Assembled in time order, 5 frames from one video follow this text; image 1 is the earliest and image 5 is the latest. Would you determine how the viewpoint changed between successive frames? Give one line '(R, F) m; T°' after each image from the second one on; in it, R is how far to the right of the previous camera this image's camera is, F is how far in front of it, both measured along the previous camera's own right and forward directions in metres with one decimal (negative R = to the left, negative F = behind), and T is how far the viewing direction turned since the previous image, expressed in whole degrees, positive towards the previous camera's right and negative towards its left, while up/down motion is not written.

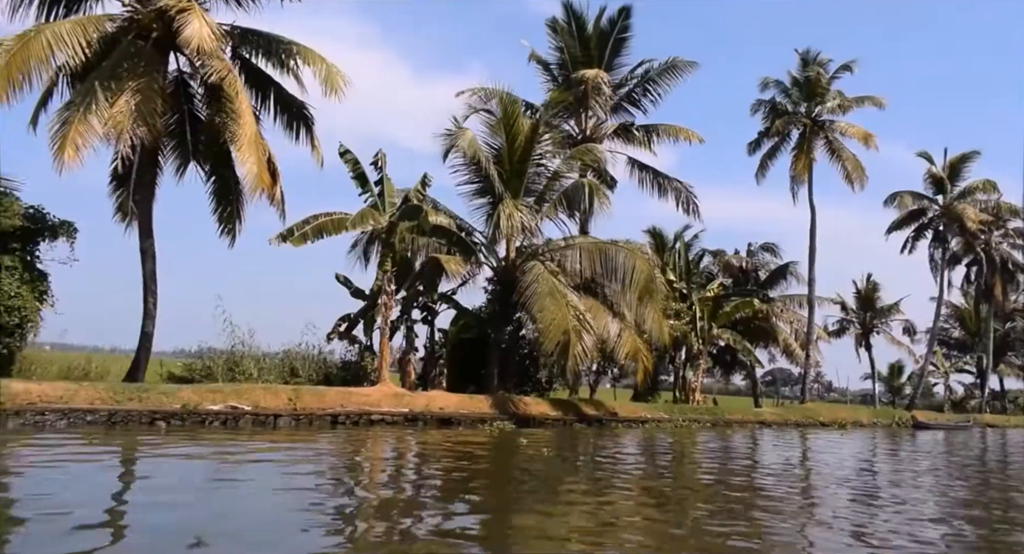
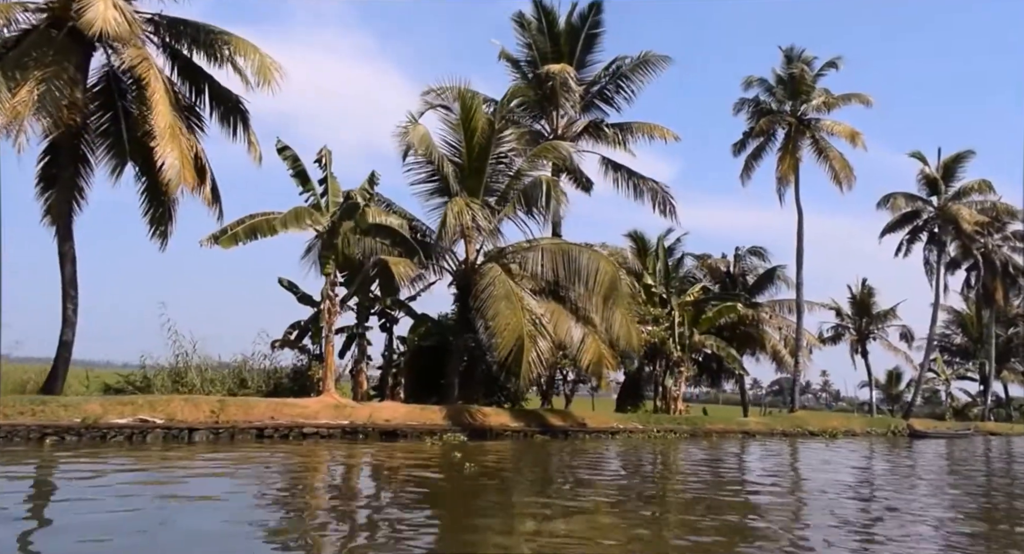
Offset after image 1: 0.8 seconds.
(+1.0, +1.1) m; 0°
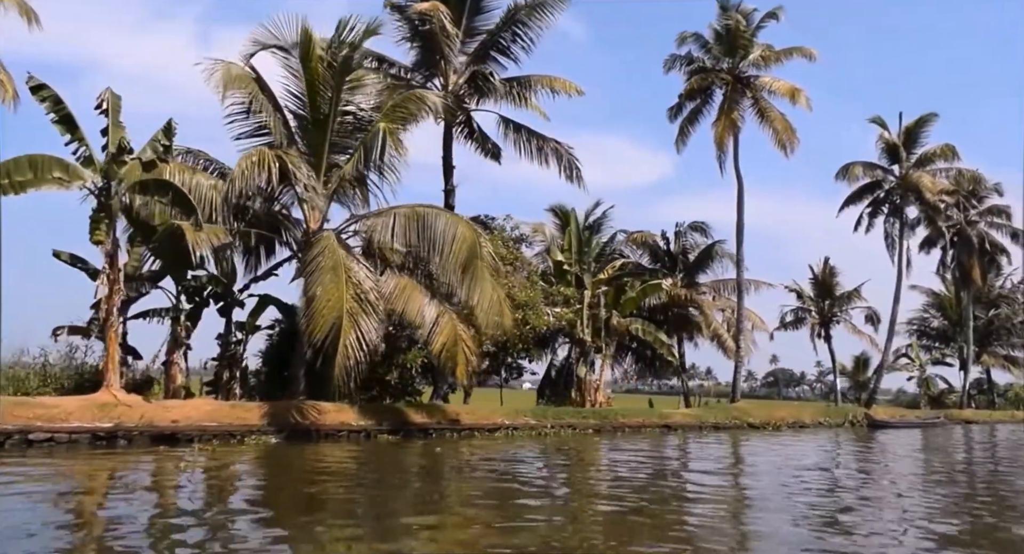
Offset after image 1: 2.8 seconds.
(+2.6, +3.1) m; 0°
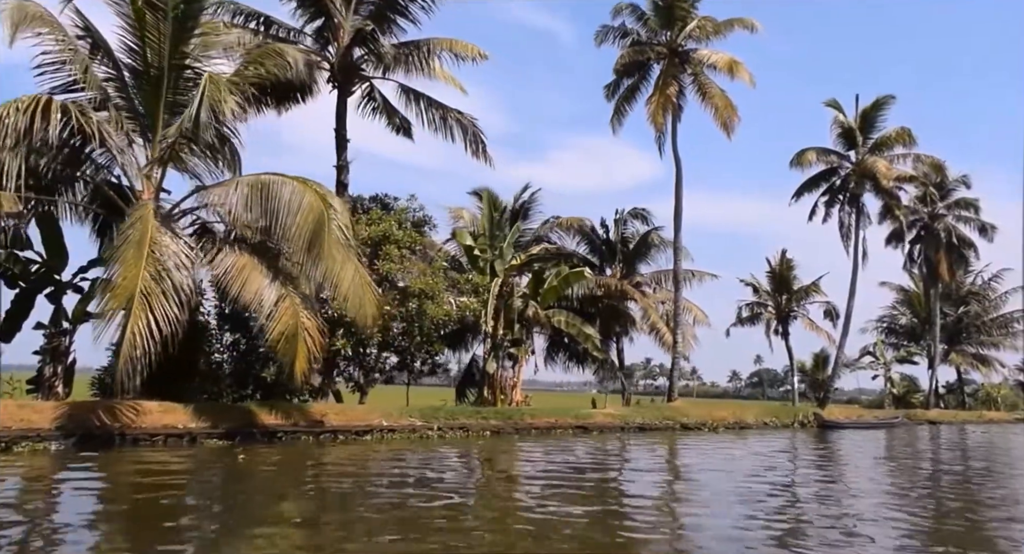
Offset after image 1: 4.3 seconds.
(+1.9, +2.2) m; +1°
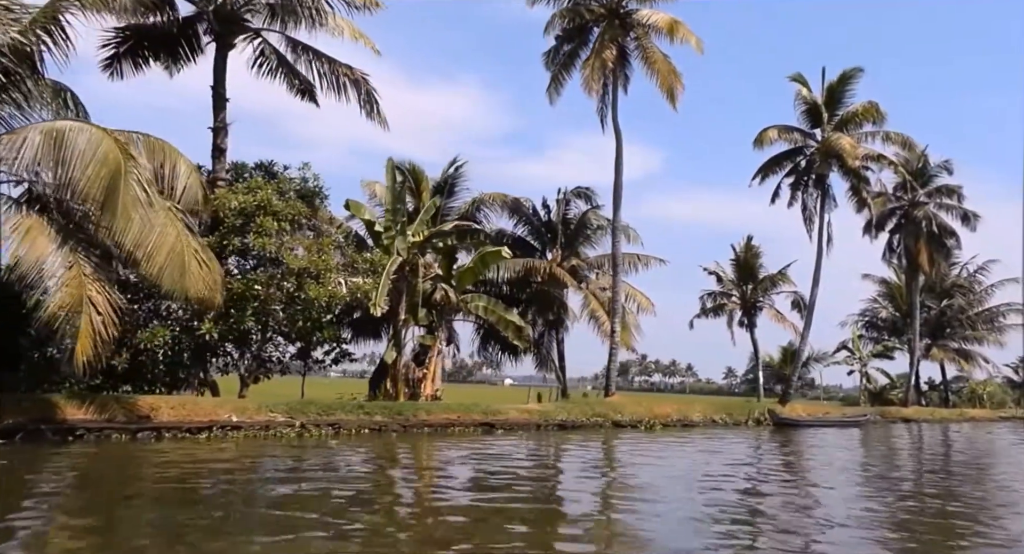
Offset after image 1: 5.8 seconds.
(+1.9, +2.3) m; 0°
